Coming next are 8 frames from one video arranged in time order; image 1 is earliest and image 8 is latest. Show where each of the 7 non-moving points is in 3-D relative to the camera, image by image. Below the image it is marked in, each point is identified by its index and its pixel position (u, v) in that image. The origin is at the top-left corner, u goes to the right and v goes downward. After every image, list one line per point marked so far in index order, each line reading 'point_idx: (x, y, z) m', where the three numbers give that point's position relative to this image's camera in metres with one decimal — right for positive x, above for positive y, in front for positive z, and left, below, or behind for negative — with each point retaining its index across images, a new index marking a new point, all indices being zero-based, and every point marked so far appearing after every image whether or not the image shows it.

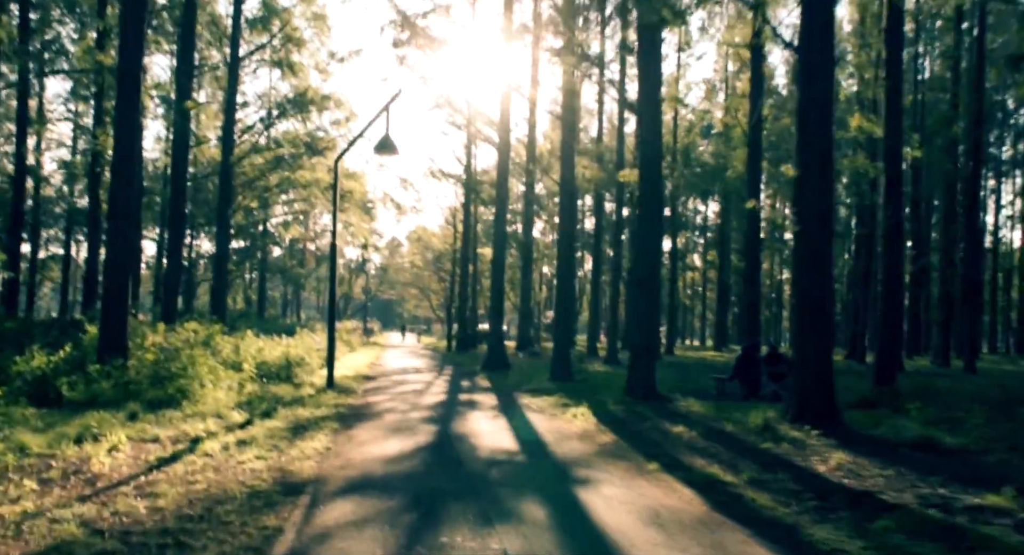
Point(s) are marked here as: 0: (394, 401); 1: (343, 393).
0: (-2.3, -2.4, +15.2) m
1: (-3.5, -2.4, +16.6) m
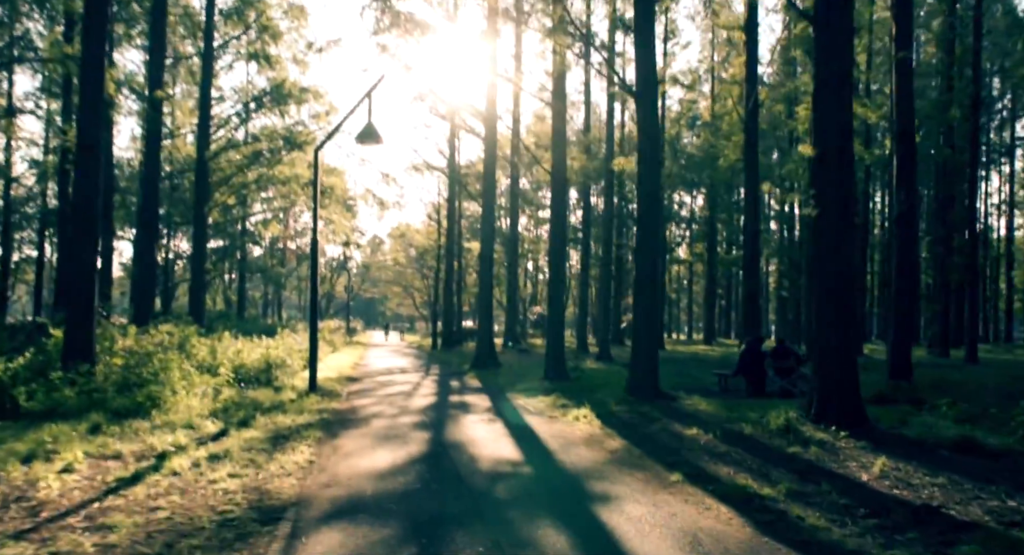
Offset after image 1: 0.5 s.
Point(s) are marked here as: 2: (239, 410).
0: (-2.3, -2.3, +14.2) m
1: (-3.6, -2.3, +15.6) m
2: (-4.0, -2.0, +11.9) m
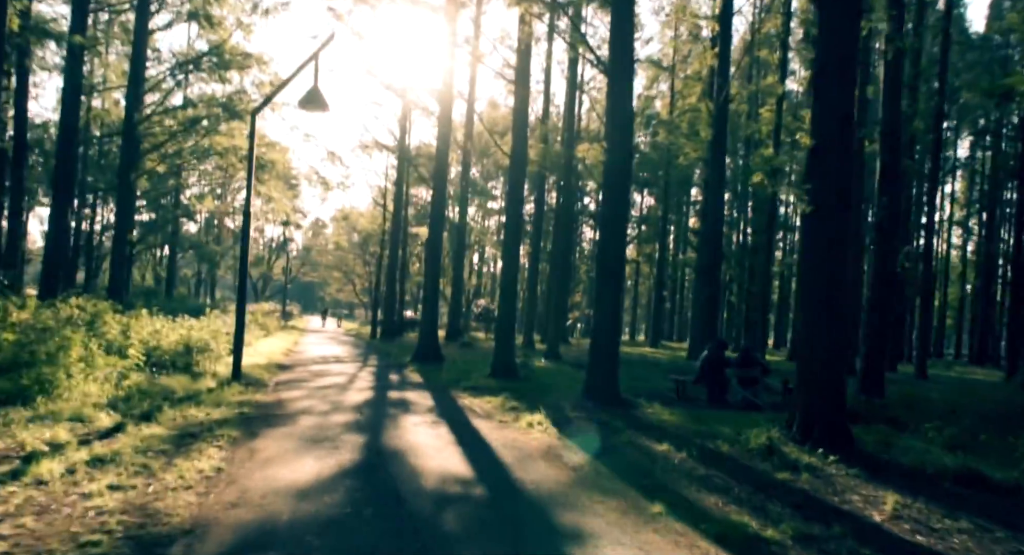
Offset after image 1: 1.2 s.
0: (-3.2, -2.0, +12.8) m
1: (-4.6, -1.9, +14.0) m
2: (-4.7, -1.6, +10.3) m
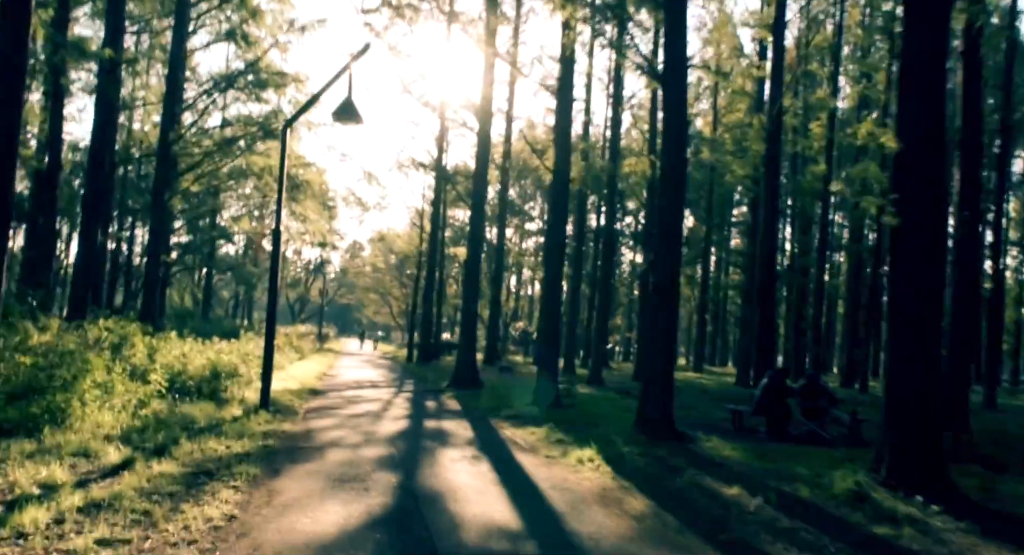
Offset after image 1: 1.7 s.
0: (-2.5, -2.3, +11.9) m
1: (-3.9, -2.3, +13.2) m
2: (-4.1, -1.8, +9.5) m
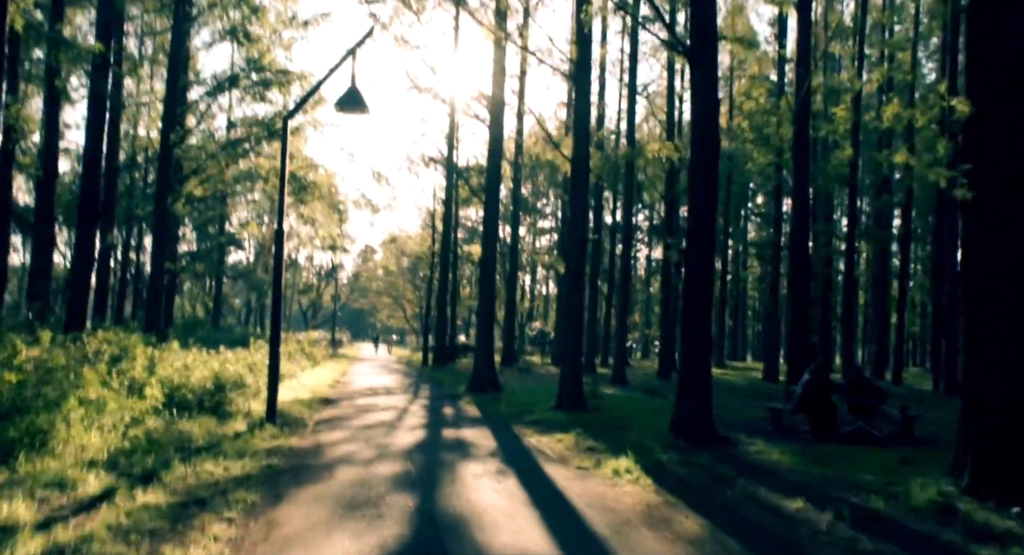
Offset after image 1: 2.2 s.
0: (-2.2, -2.3, +11.0) m
1: (-3.5, -2.3, +12.3) m
2: (-3.8, -1.9, +8.6) m
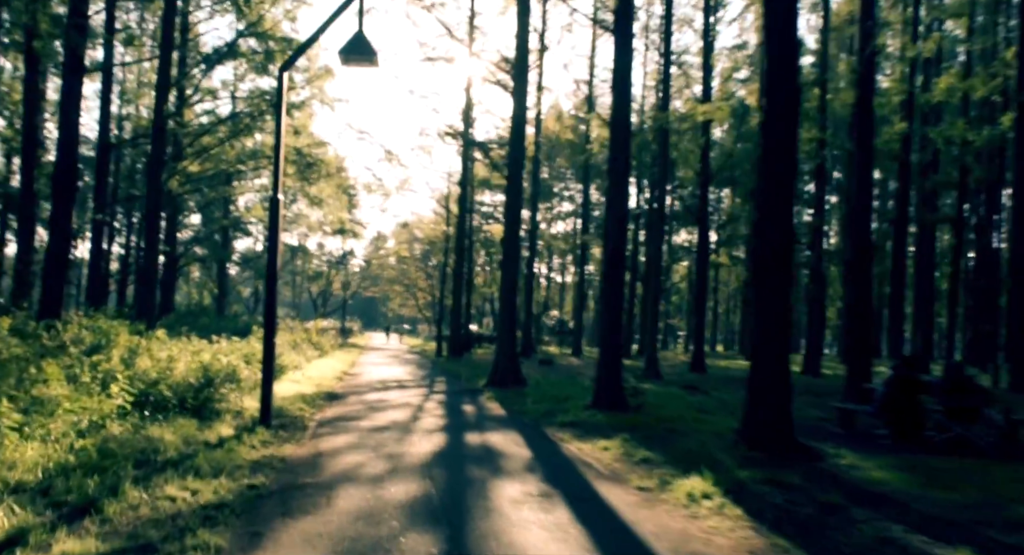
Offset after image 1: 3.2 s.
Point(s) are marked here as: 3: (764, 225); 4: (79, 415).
0: (-1.7, -2.0, +9.1) m
1: (-3.0, -2.0, +10.5) m
2: (-3.4, -1.6, +6.8) m
3: (+3.0, +0.7, +9.6) m
4: (-4.6, -1.5, +8.5) m
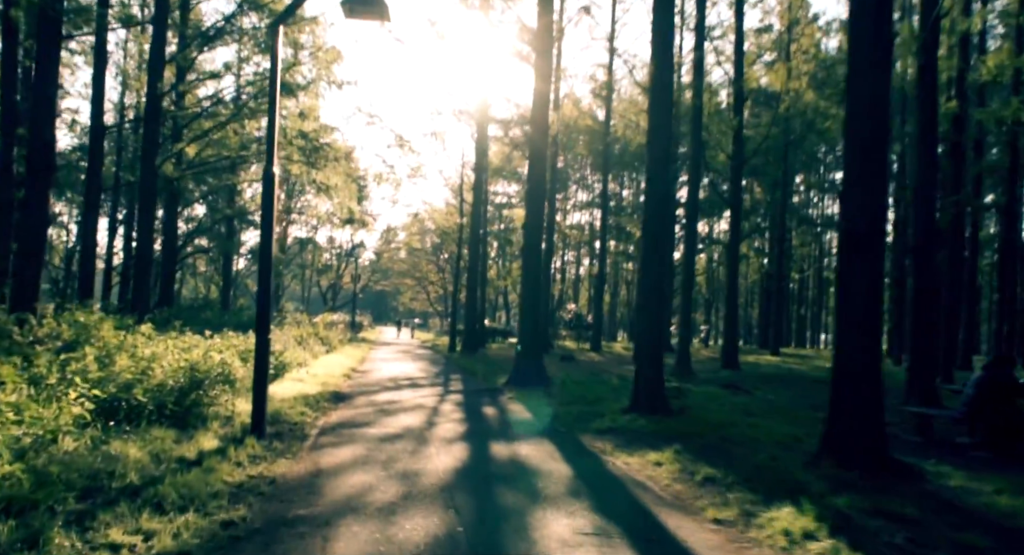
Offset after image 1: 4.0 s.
0: (-1.4, -1.9, +7.6) m
1: (-2.6, -1.9, +9.0) m
2: (-3.1, -1.5, +5.3) m
3: (+3.4, +0.8, +8.0) m
4: (-4.2, -1.3, +7.0) m
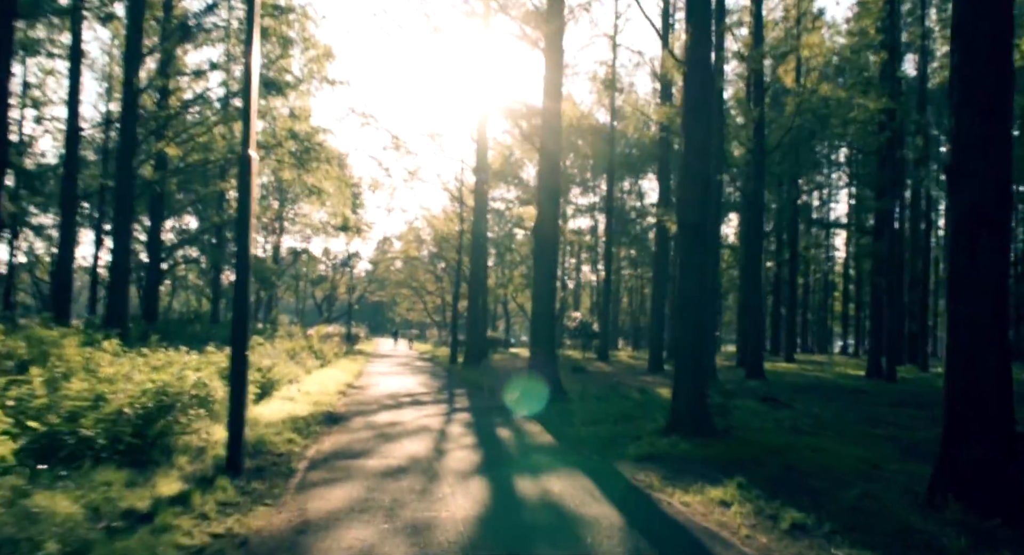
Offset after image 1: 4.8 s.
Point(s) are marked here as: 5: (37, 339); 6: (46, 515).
0: (-1.1, -1.9, +6.0) m
1: (-2.4, -1.9, +7.4) m
2: (-2.8, -1.5, +3.7) m
3: (+3.6, +0.9, +6.5) m
4: (-4.0, -1.3, +5.4) m
5: (-7.0, -0.9, +11.9) m
6: (-3.0, -1.6, +5.3) m
